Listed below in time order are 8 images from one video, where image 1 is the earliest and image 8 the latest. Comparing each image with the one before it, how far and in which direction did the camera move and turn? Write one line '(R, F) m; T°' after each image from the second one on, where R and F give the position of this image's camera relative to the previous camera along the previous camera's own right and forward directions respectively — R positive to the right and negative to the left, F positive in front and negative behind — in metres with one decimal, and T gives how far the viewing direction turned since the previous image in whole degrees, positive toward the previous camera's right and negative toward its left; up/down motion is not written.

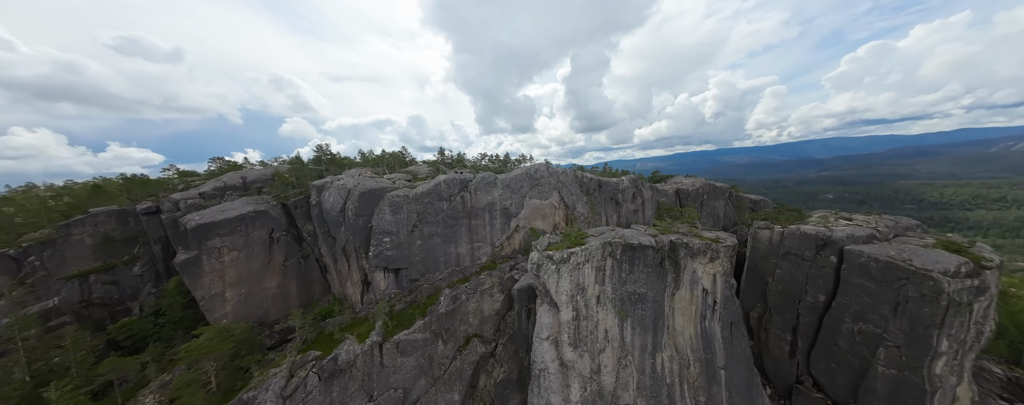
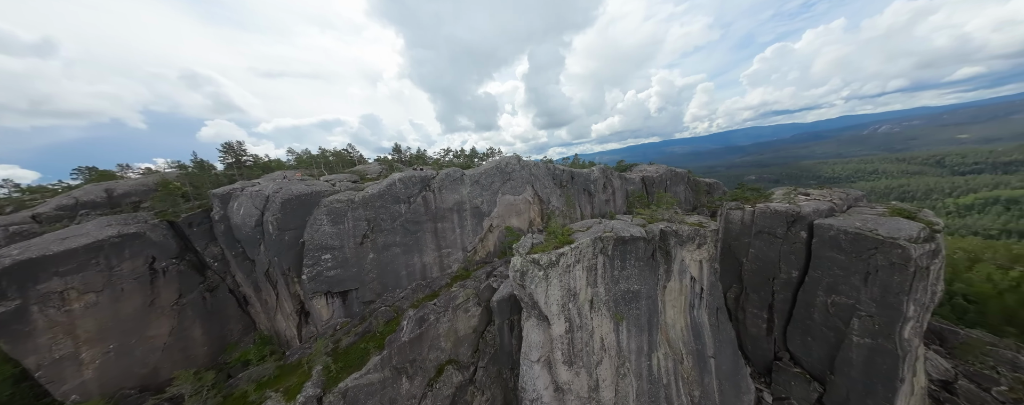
(-0.2, +3.2) m; +8°
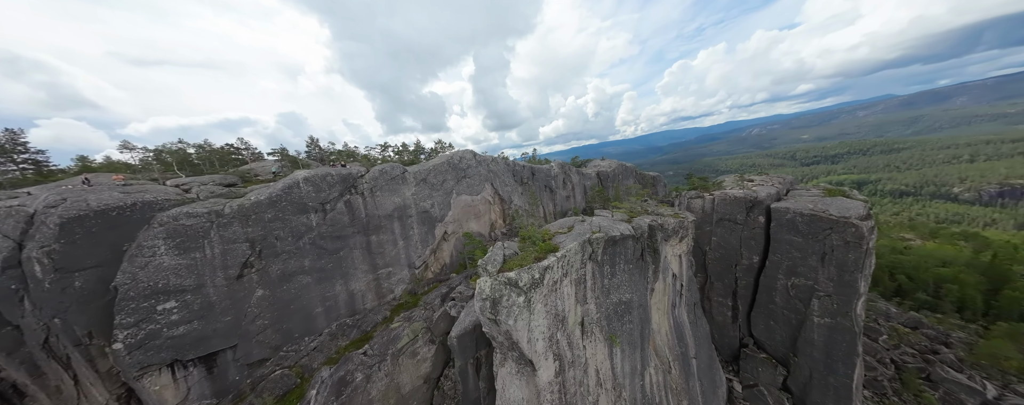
(-0.2, +4.2) m; +11°
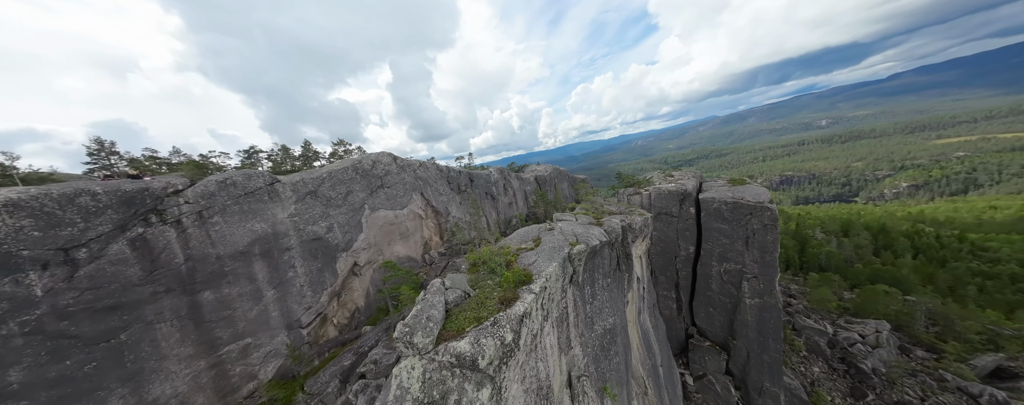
(-0.2, +4.3) m; +16°
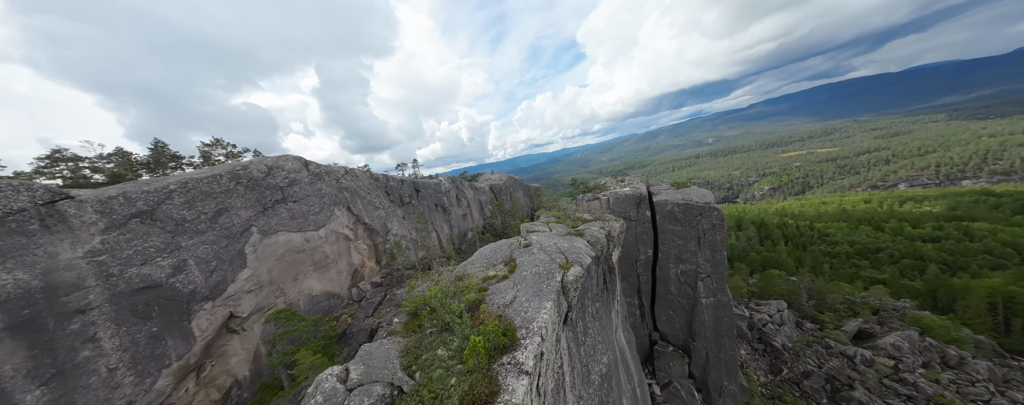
(-0.2, +2.9) m; +12°
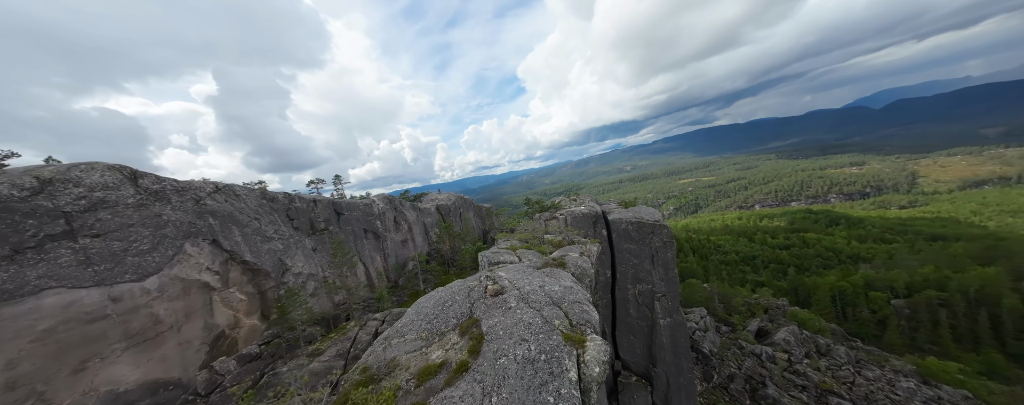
(-0.2, +2.7) m; +13°
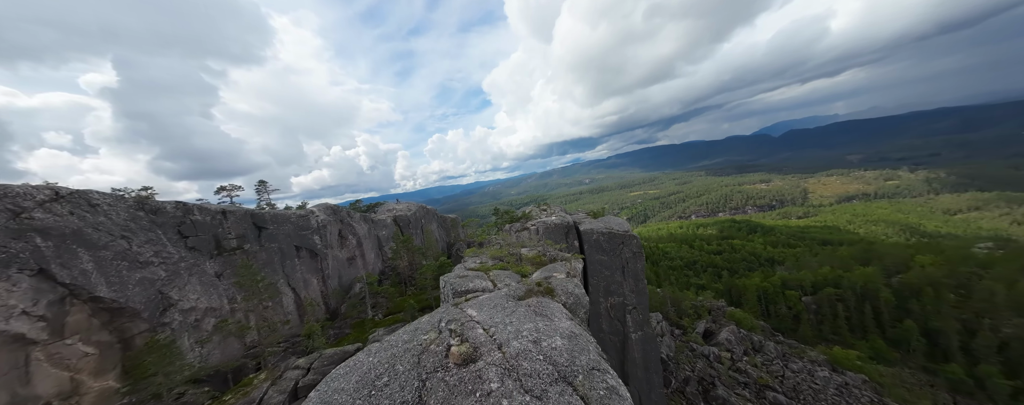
(-0.2, +1.5) m; +8°
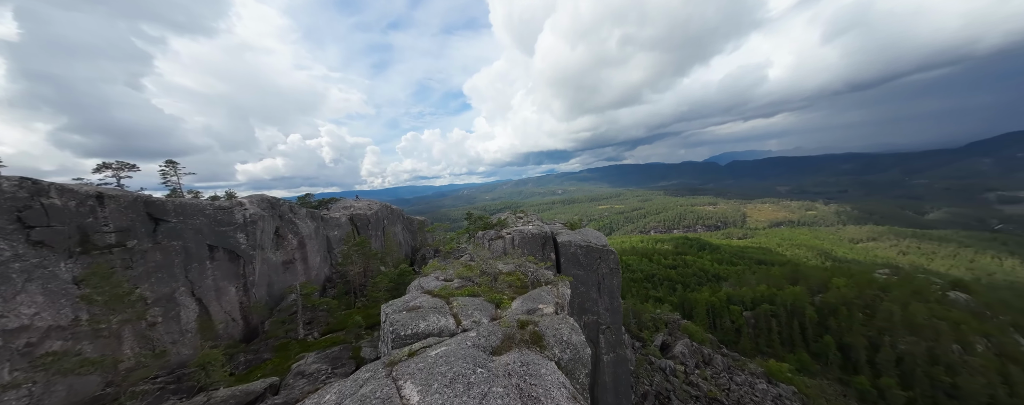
(0.0, +1.2) m; +7°
